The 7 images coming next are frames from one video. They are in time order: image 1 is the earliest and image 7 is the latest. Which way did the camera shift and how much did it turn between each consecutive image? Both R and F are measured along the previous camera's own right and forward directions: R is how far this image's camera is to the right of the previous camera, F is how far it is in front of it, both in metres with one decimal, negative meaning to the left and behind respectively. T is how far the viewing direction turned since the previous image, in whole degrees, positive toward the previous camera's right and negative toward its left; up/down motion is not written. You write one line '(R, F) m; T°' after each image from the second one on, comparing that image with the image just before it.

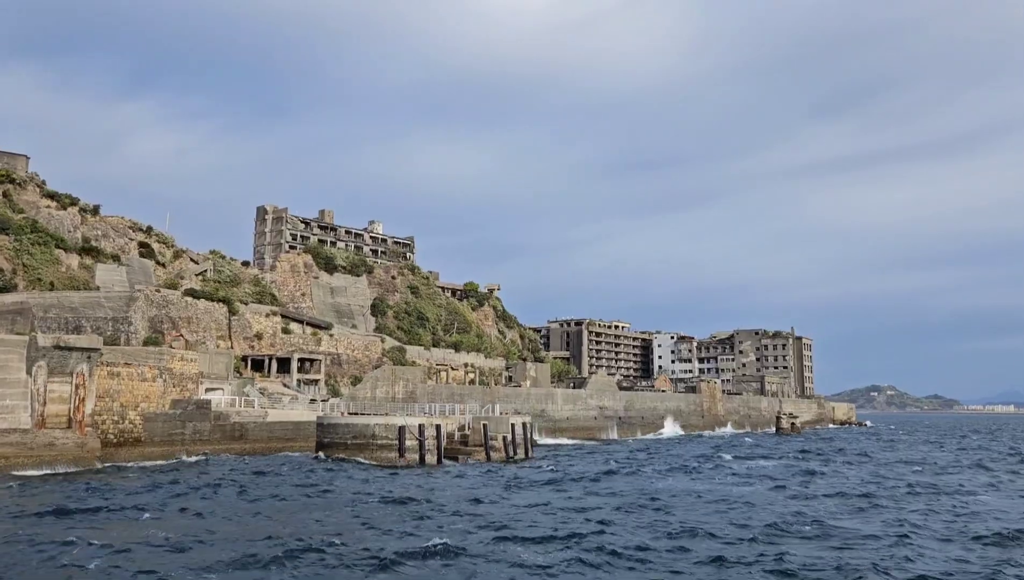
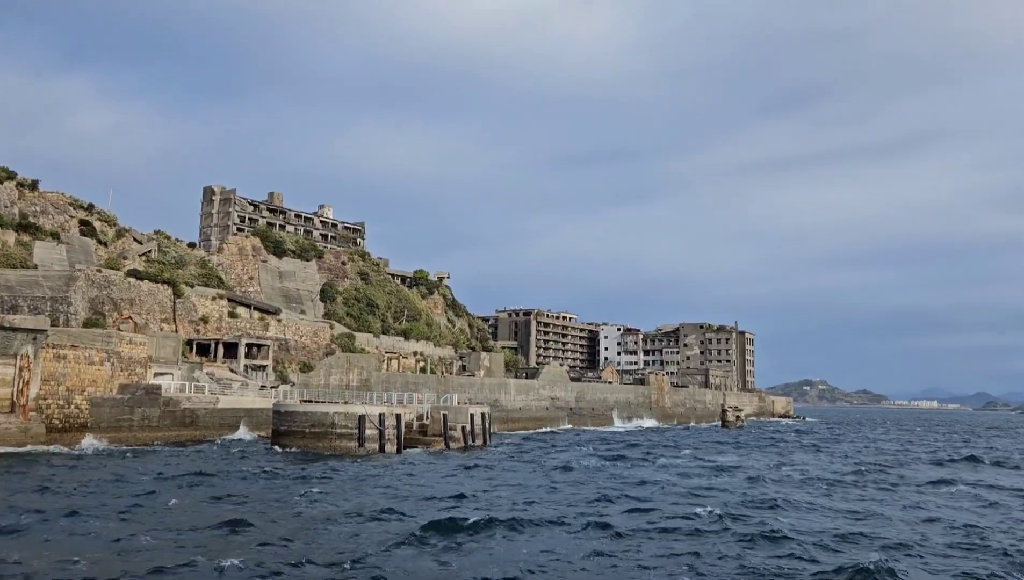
(-0.8, 0.0) m; +4°
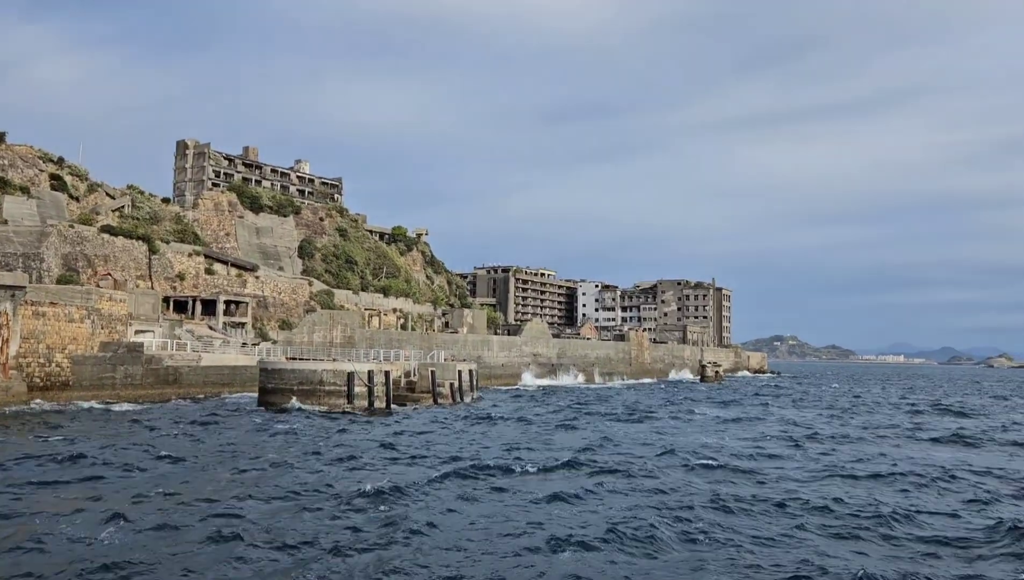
(-0.6, +0.1) m; +2°
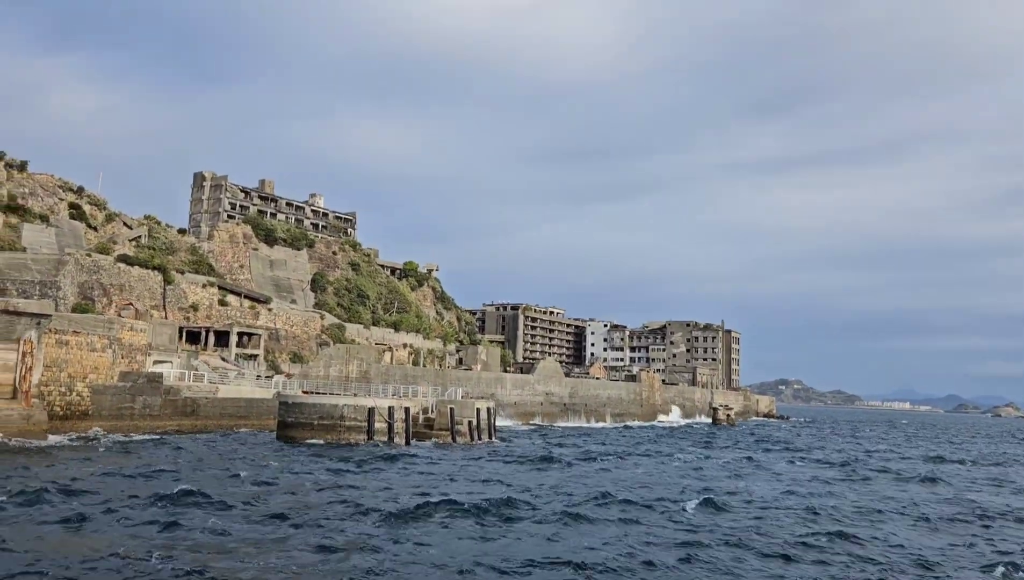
(-0.8, -0.1) m; 0°
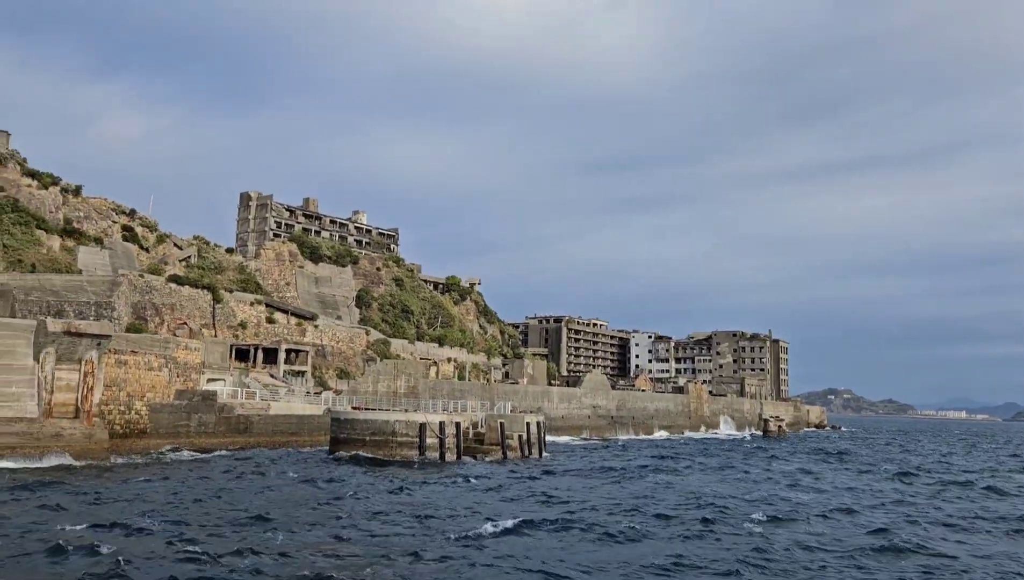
(-0.4, +0.1) m; -3°
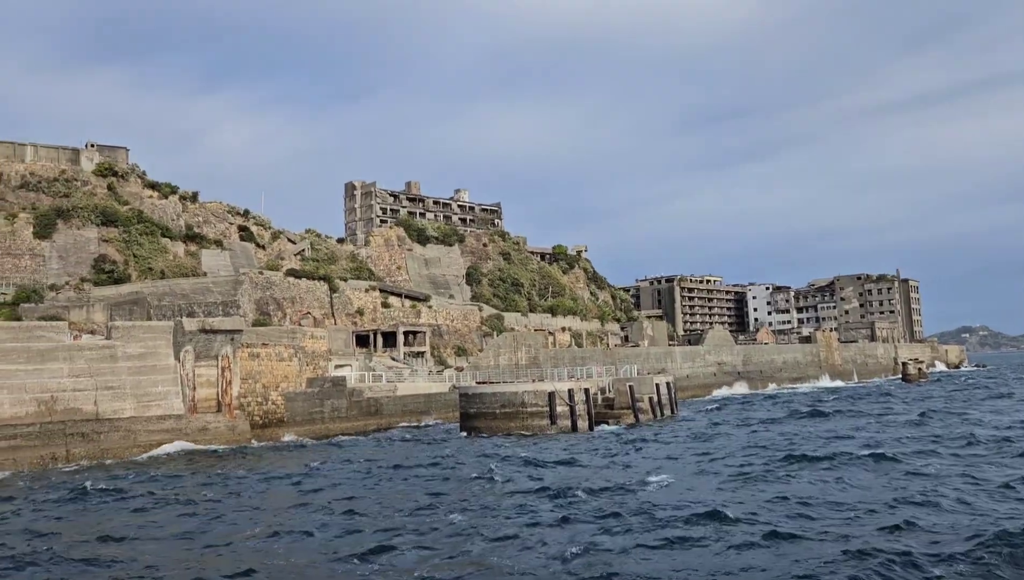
(-0.6, +0.8) m; -7°
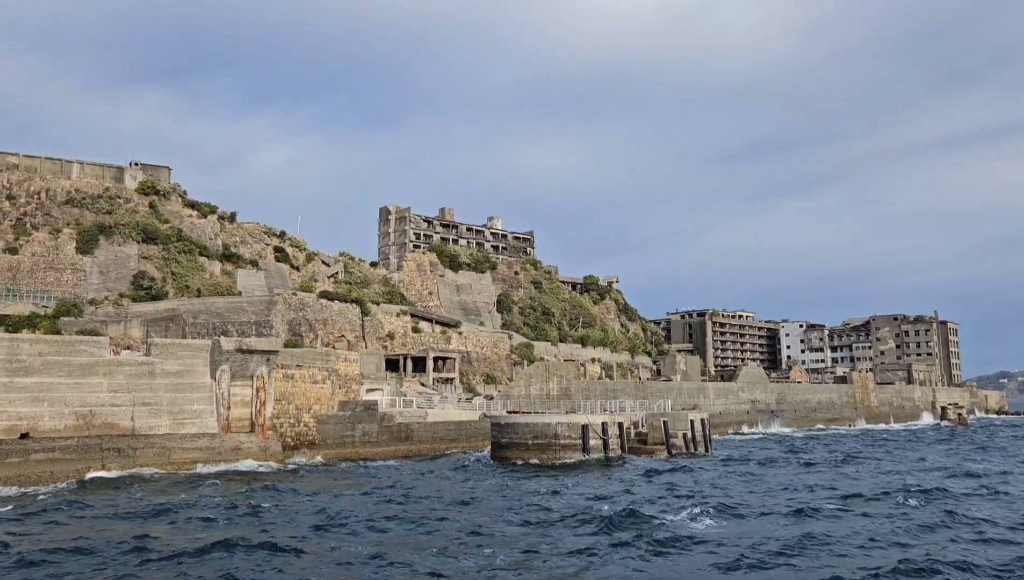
(-0.4, +0.1) m; -2°
